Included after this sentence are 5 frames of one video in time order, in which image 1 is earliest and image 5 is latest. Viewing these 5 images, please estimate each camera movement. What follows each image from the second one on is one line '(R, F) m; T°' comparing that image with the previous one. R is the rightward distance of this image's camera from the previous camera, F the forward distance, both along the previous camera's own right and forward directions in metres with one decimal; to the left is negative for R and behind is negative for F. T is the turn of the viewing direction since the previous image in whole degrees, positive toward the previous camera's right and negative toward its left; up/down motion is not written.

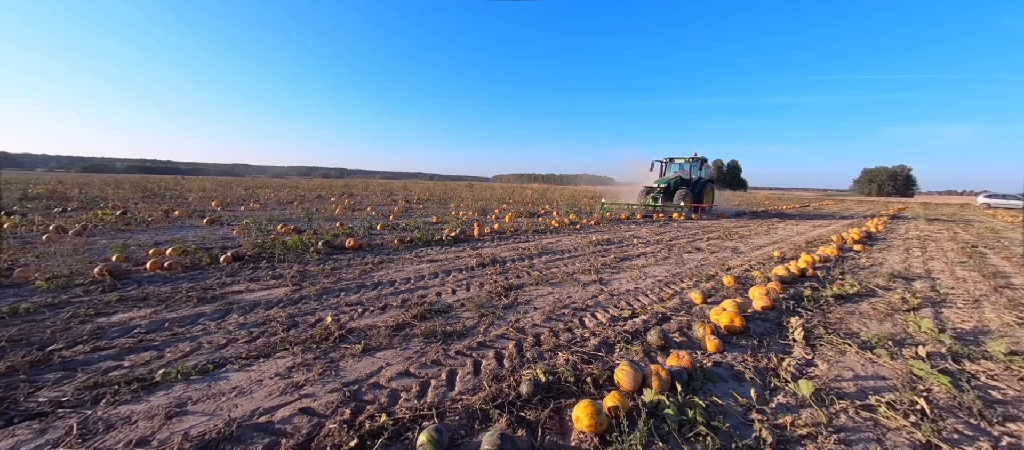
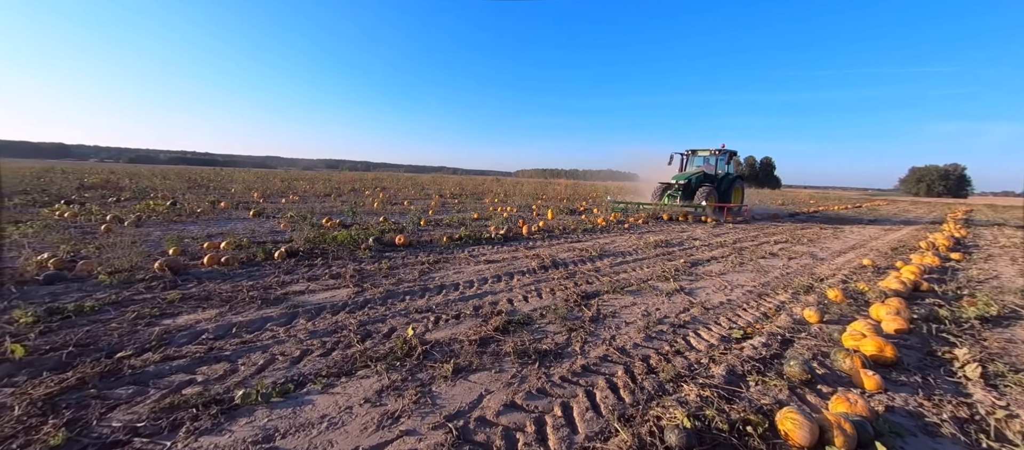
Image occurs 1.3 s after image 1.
(-0.7, +0.4) m; -3°
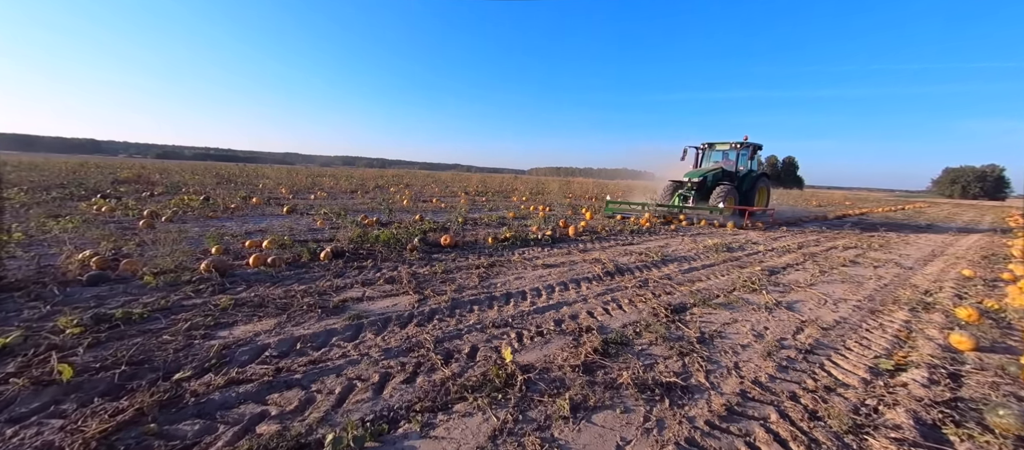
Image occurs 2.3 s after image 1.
(-0.7, +0.4) m; -2°
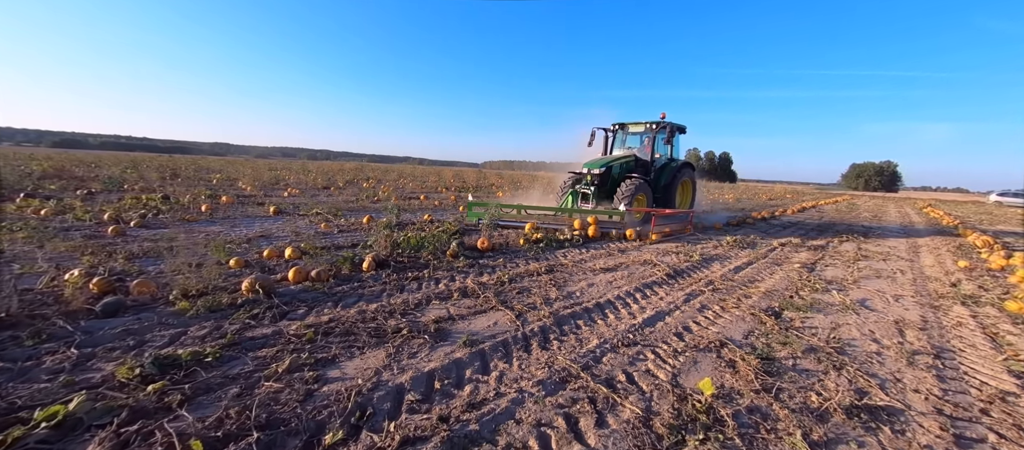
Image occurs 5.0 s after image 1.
(-1.4, +0.4) m; +7°
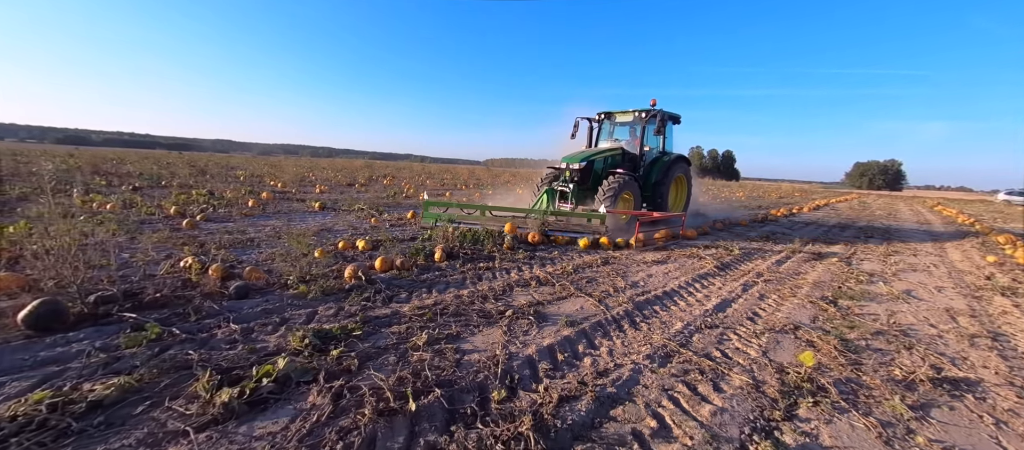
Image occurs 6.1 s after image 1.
(-0.8, -0.3) m; -1°
